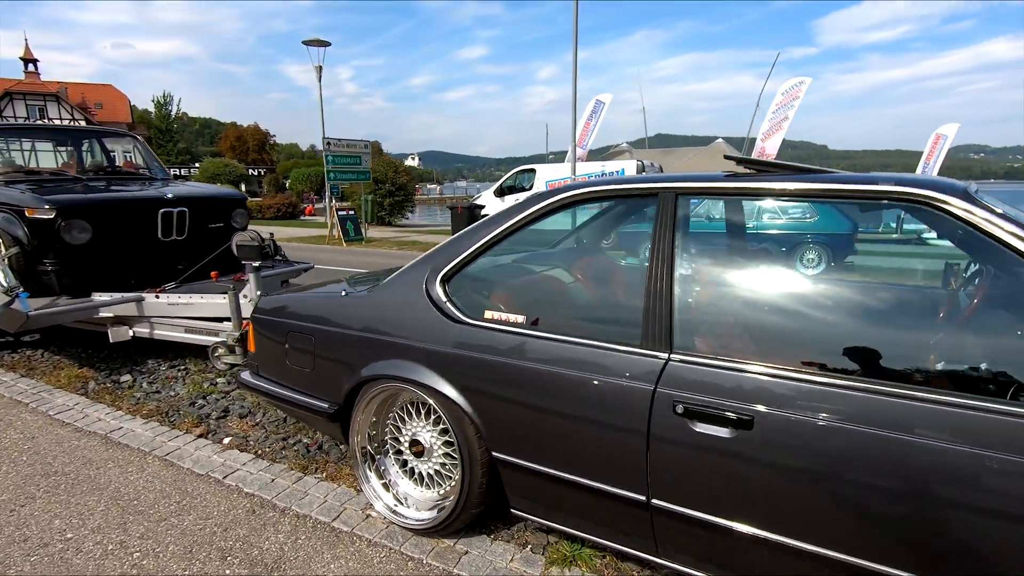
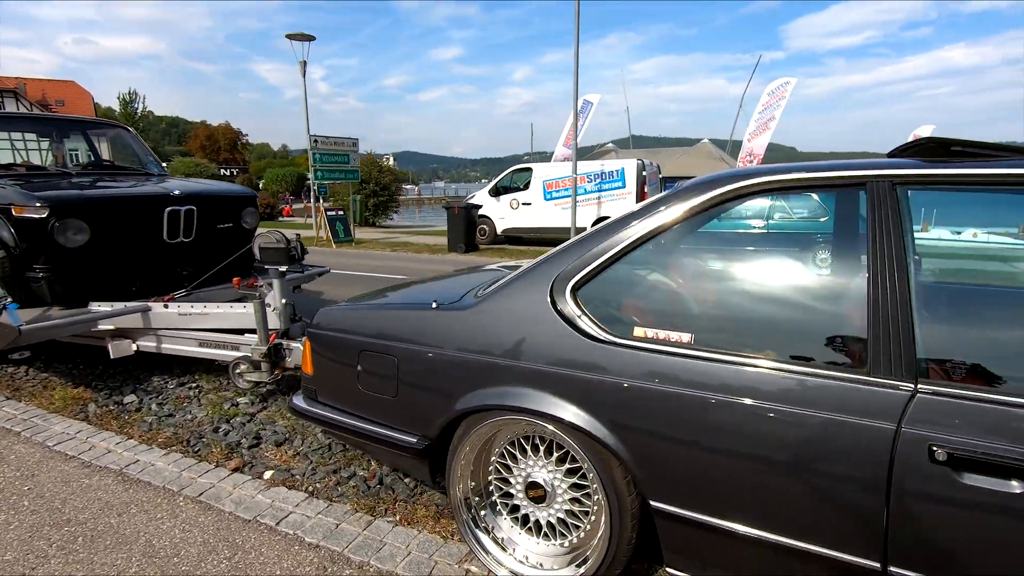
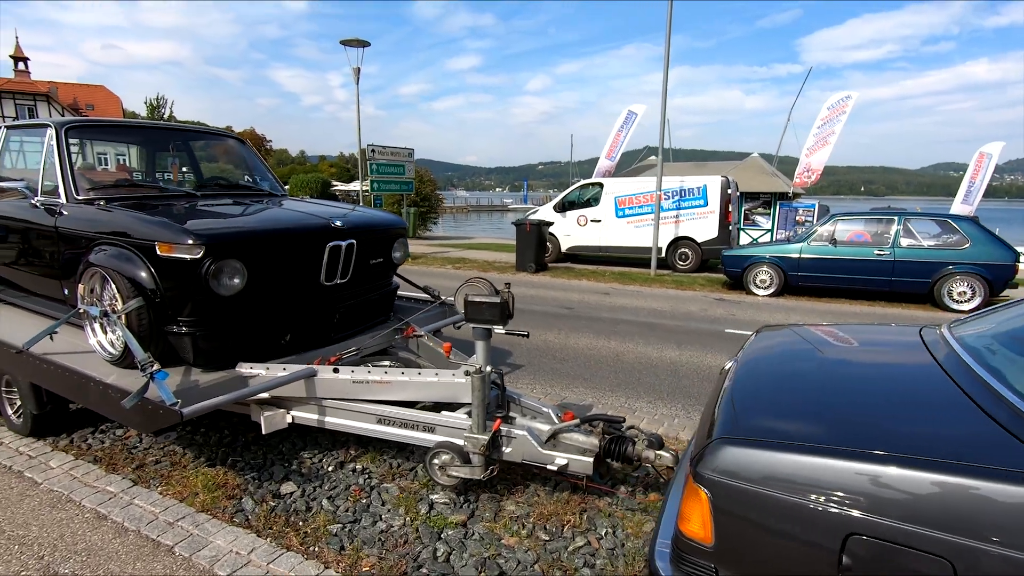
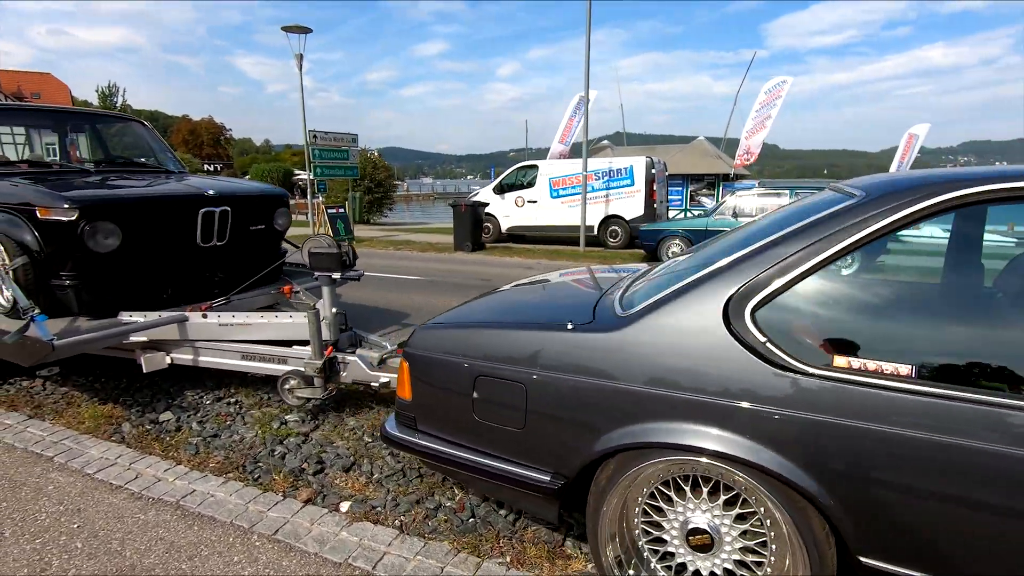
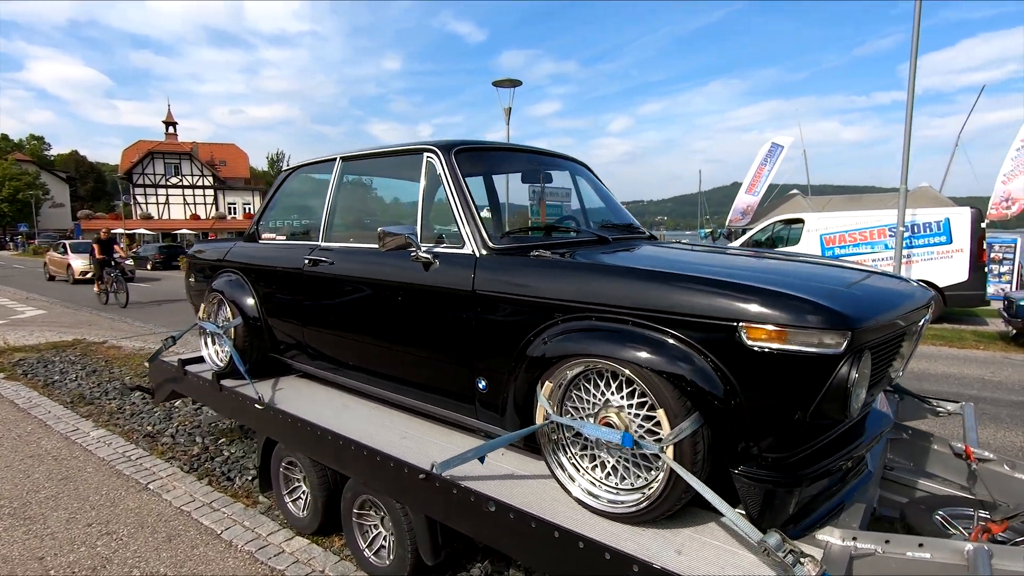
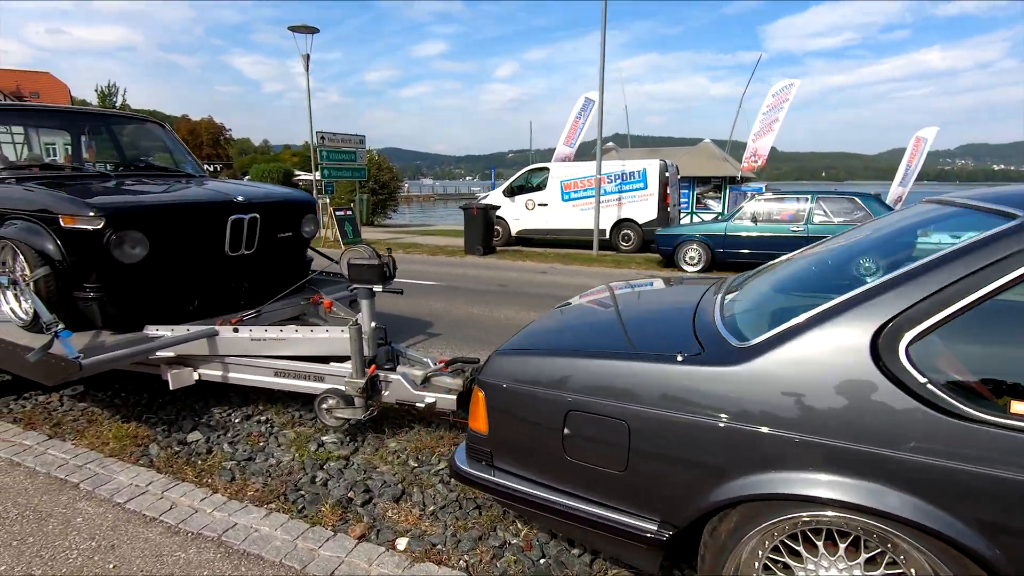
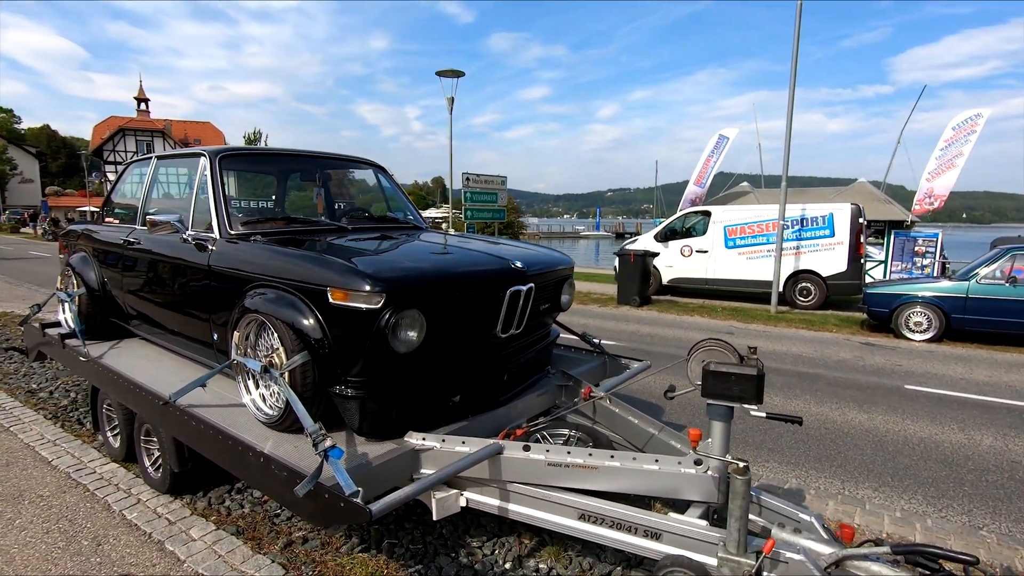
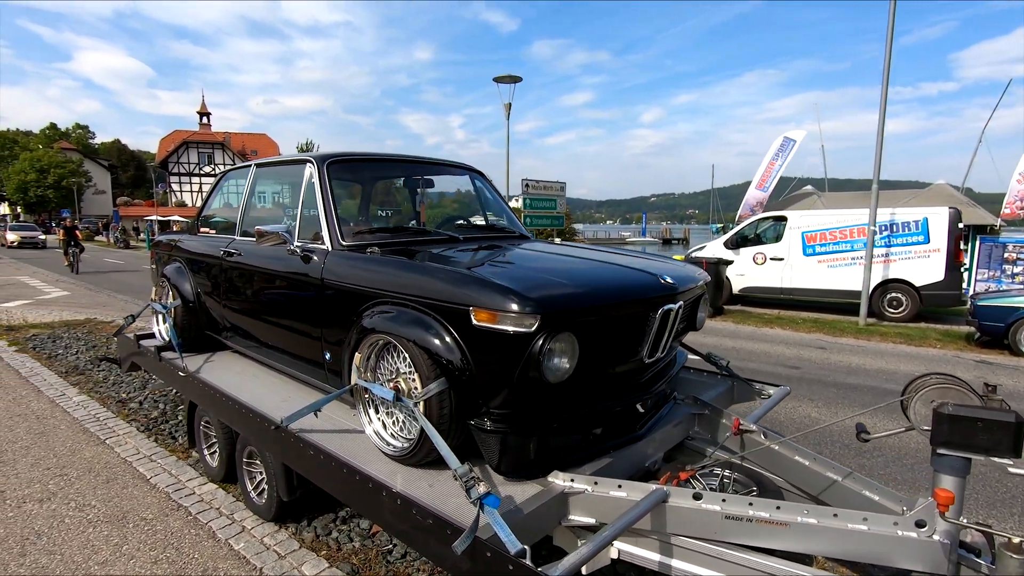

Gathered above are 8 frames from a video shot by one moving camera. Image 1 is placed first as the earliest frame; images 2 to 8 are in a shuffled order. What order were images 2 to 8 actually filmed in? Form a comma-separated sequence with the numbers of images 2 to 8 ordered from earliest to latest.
2, 4, 6, 3, 7, 8, 5
